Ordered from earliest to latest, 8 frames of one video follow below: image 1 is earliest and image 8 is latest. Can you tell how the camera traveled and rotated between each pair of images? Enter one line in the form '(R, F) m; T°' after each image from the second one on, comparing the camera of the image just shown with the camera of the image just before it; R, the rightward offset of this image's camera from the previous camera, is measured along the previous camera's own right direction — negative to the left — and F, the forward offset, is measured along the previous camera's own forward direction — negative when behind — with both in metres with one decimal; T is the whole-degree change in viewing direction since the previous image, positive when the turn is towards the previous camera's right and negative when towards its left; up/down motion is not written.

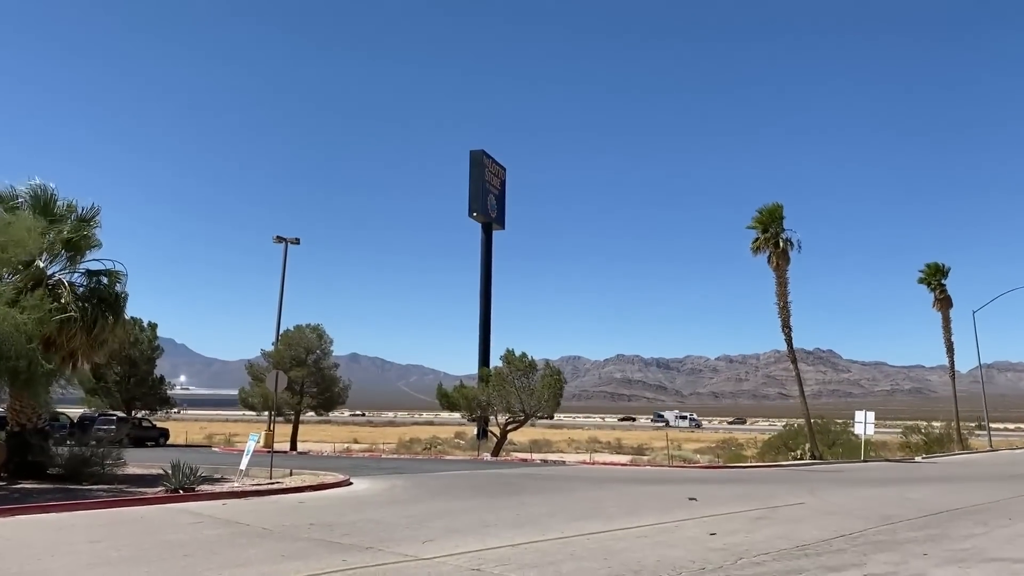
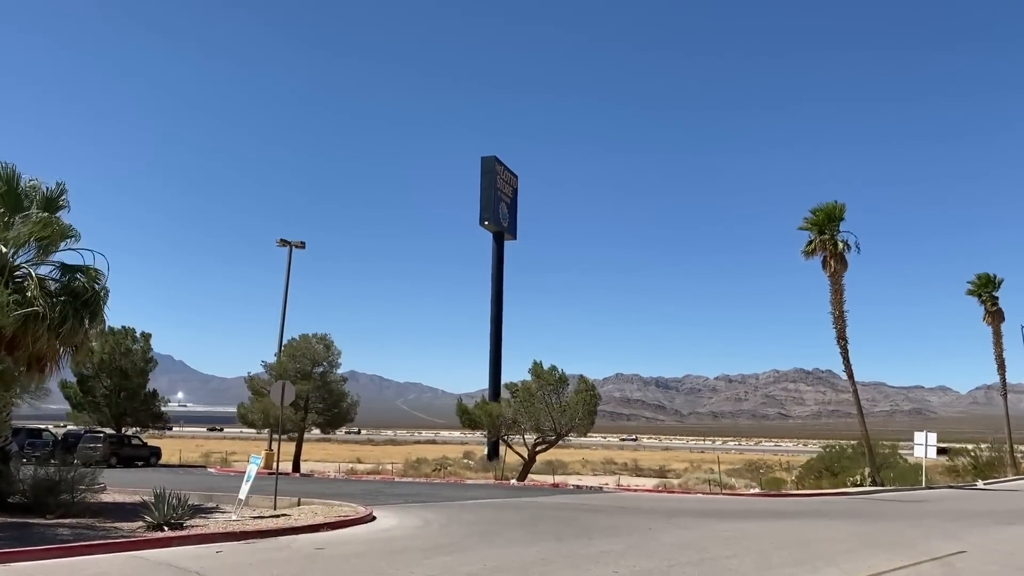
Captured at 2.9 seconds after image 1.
(-1.1, +3.1) m; 0°
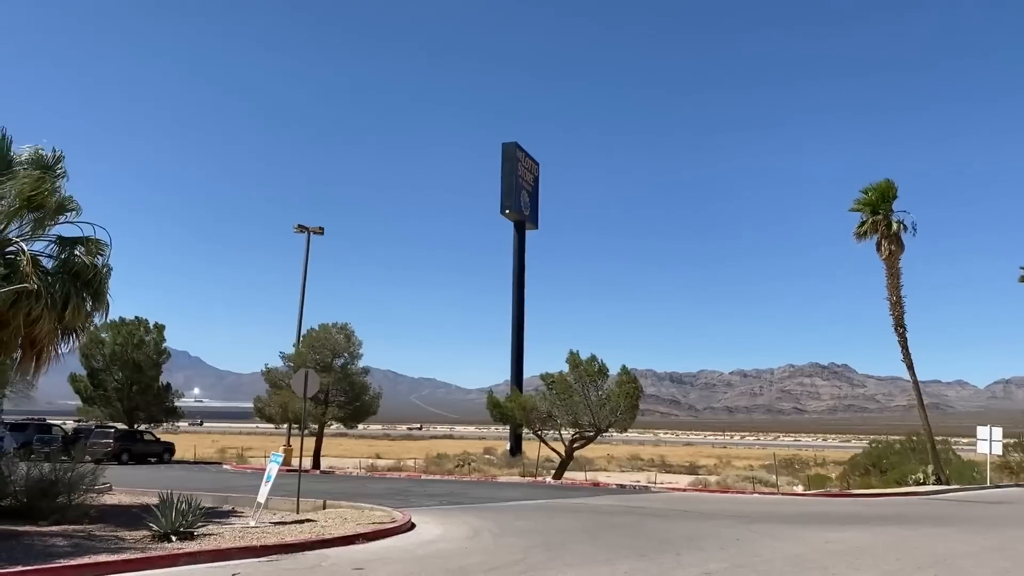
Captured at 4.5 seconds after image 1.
(-0.7, +2.0) m; -1°
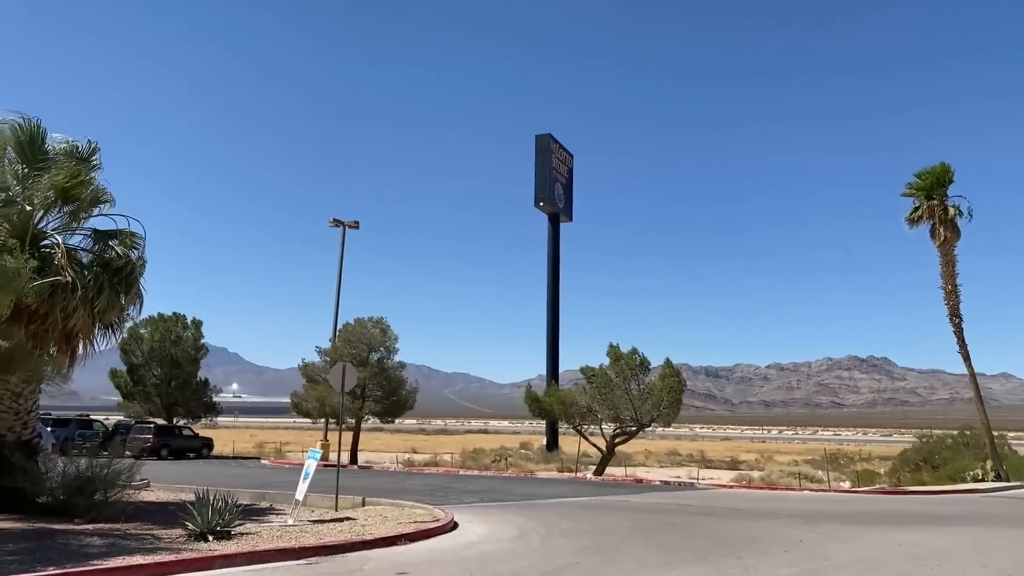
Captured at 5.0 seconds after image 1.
(-0.2, +0.6) m; -2°
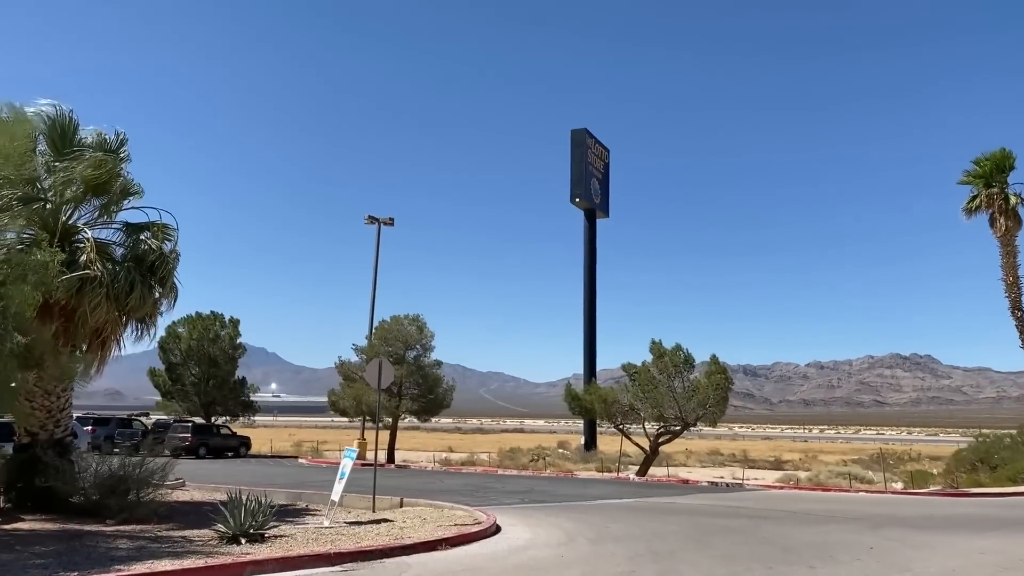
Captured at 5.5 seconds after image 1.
(-0.1, +0.7) m; -3°
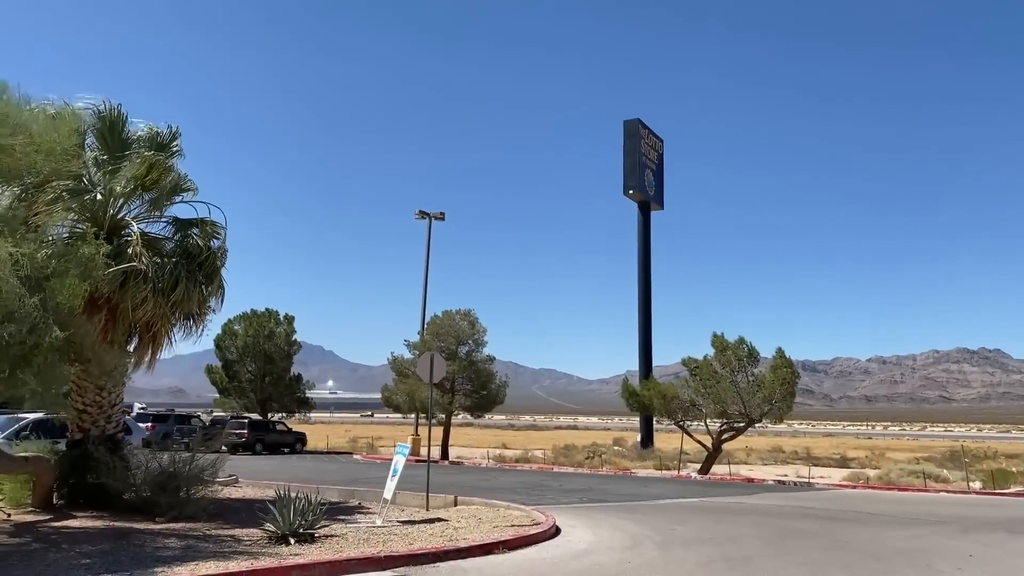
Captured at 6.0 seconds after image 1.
(-0.1, +0.6) m; -4°
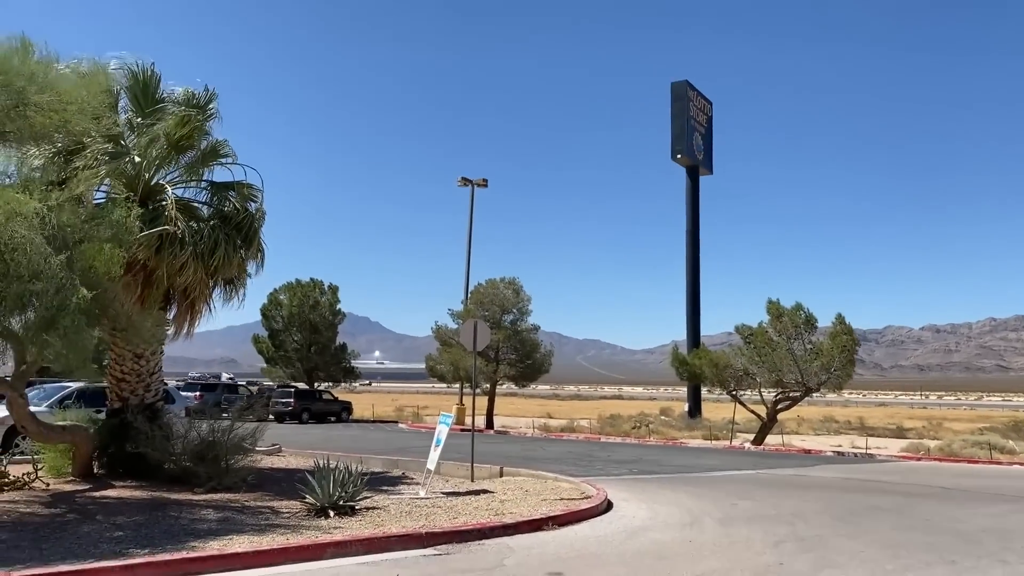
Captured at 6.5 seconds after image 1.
(-0.1, +0.7) m; -3°
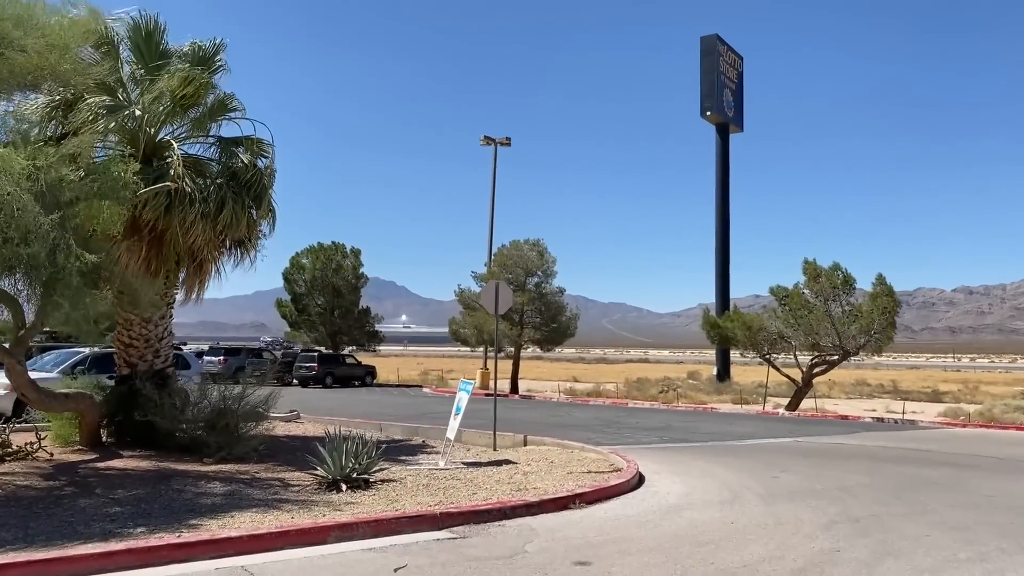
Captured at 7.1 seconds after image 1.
(0.0, +0.8) m; -2°
